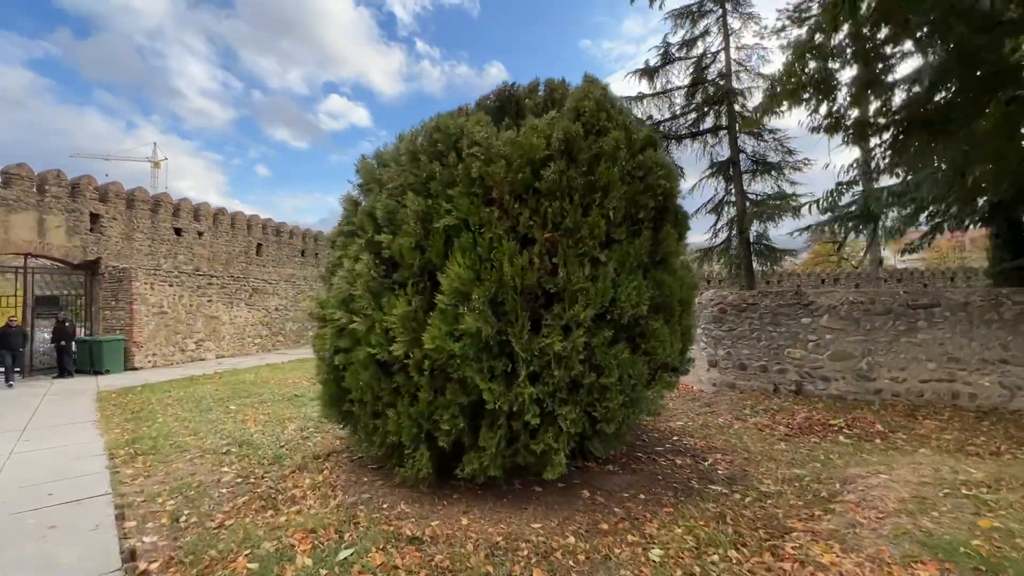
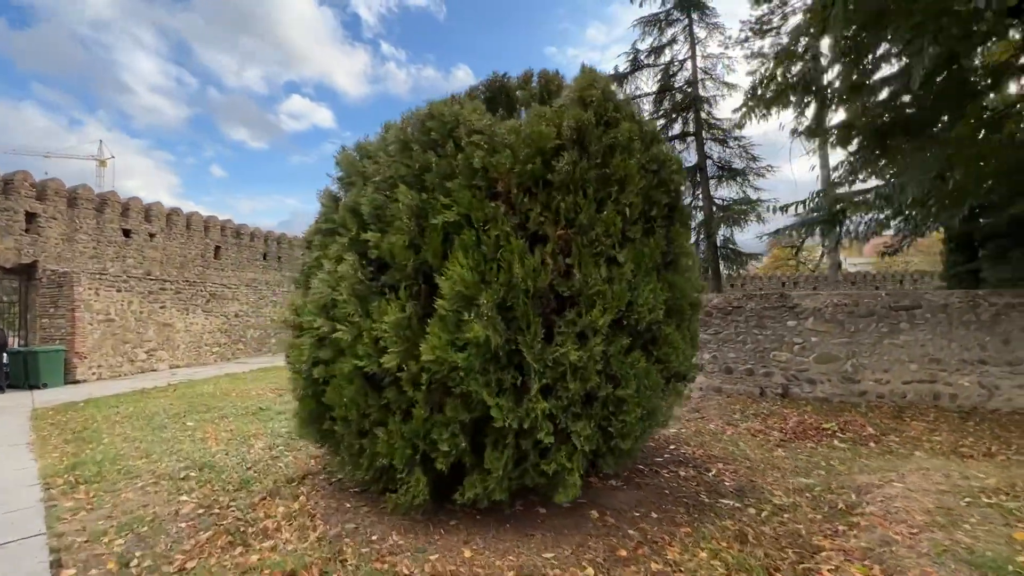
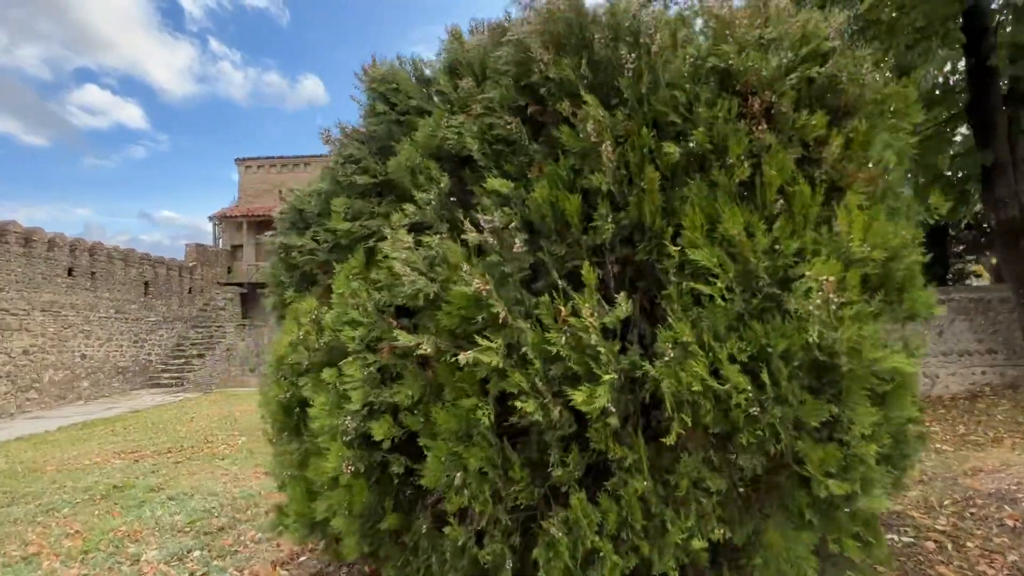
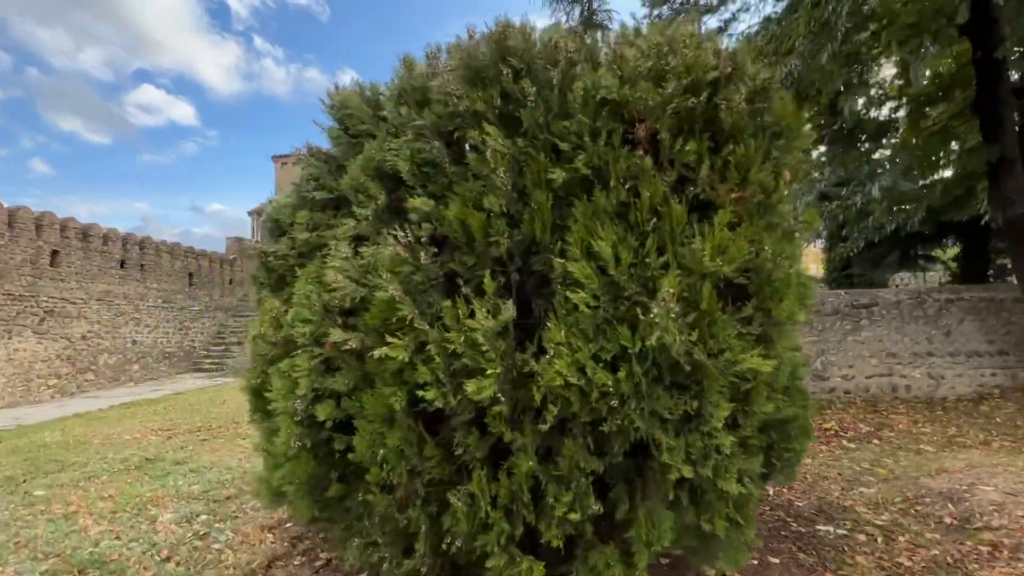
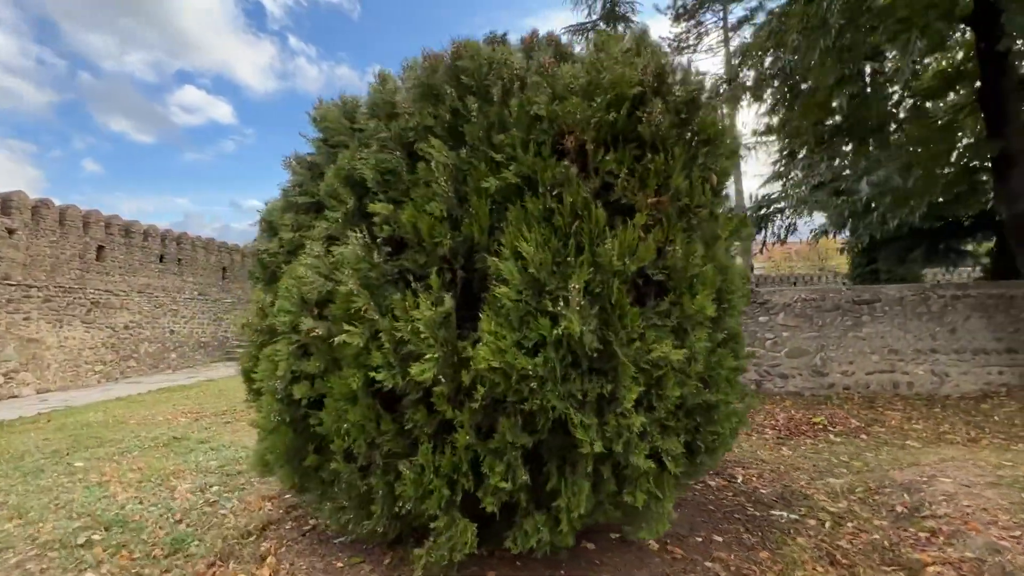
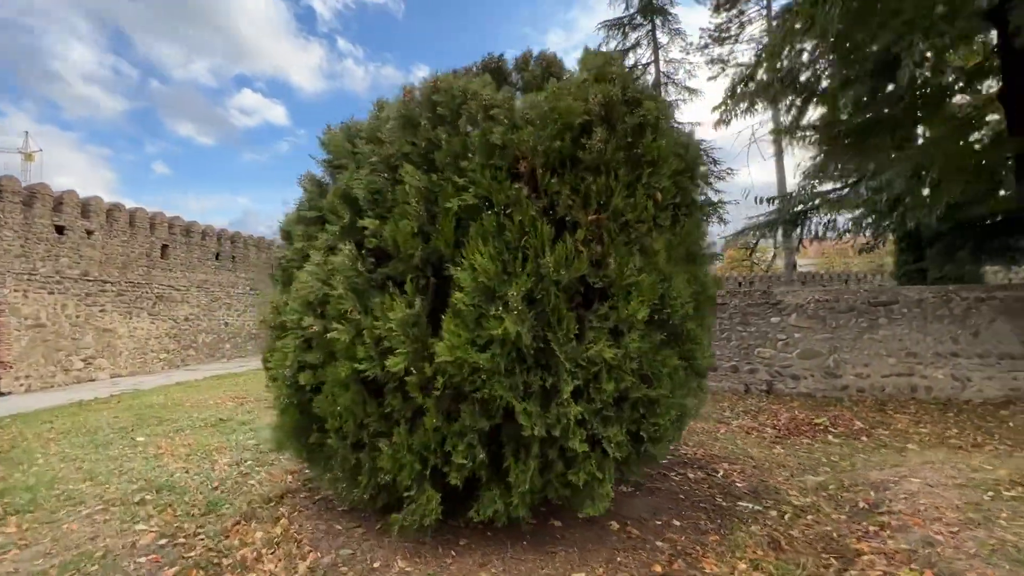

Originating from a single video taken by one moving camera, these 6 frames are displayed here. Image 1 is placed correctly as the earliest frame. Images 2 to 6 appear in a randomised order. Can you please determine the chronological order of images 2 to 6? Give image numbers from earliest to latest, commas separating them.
2, 6, 5, 4, 3
